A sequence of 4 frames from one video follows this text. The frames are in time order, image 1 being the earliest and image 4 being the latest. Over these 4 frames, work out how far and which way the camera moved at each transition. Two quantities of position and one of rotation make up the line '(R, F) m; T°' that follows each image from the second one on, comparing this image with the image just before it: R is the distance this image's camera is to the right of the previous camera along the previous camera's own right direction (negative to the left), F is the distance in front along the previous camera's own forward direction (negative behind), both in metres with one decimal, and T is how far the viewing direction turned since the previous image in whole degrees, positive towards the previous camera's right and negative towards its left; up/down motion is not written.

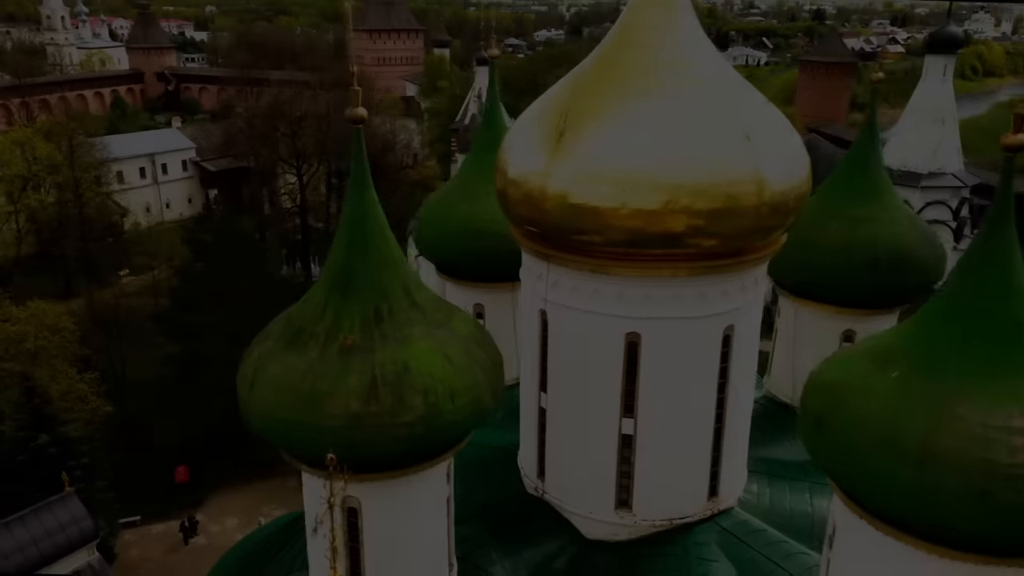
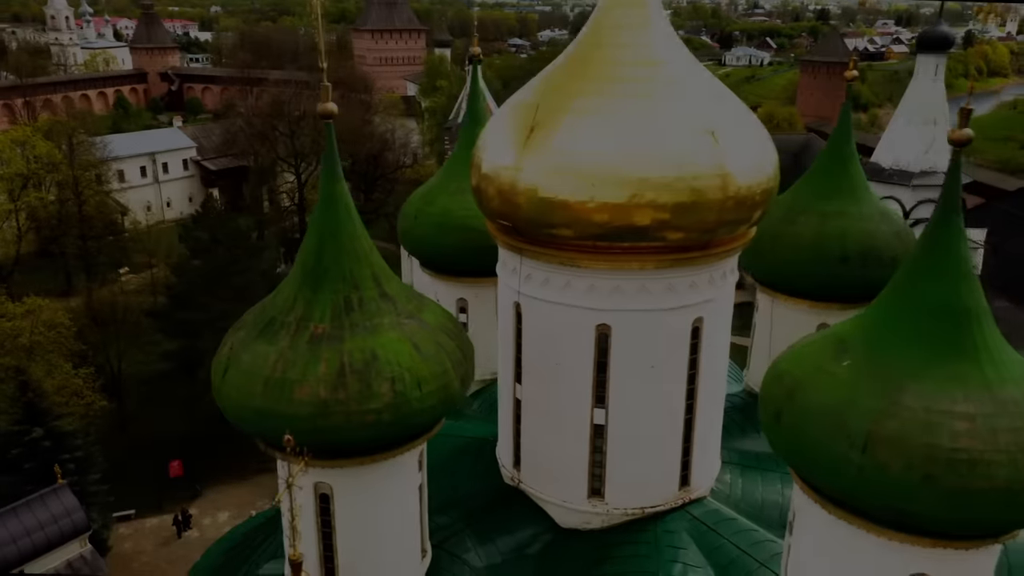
(+0.3, -0.2) m; 0°
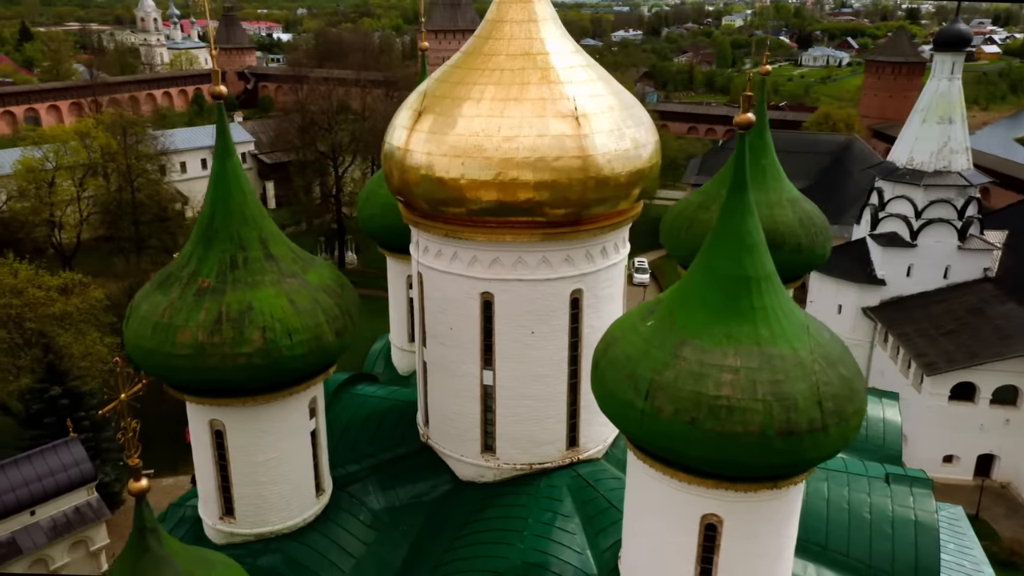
(+1.8, -0.7) m; -5°
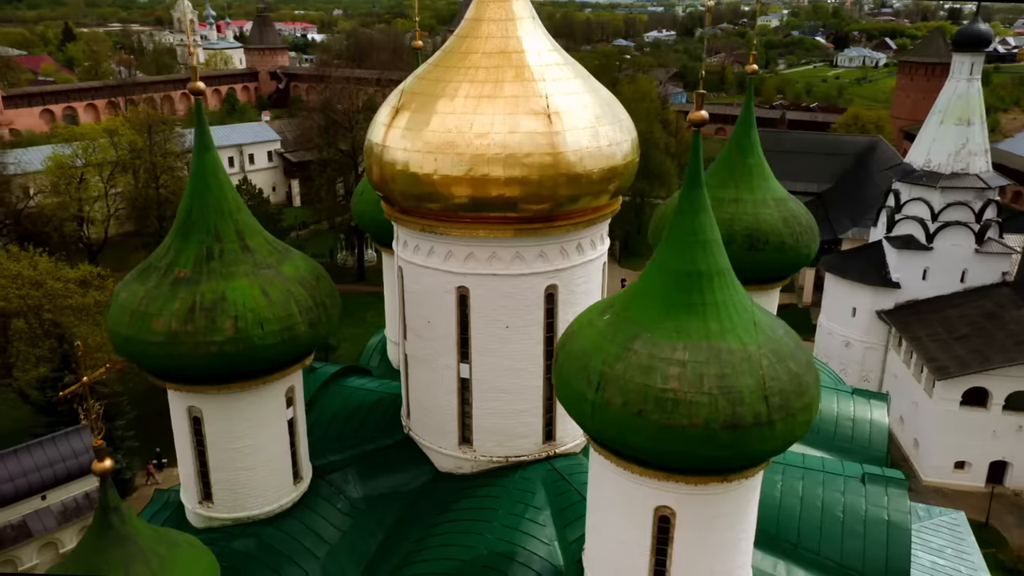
(+0.6, -0.1) m; -2°
